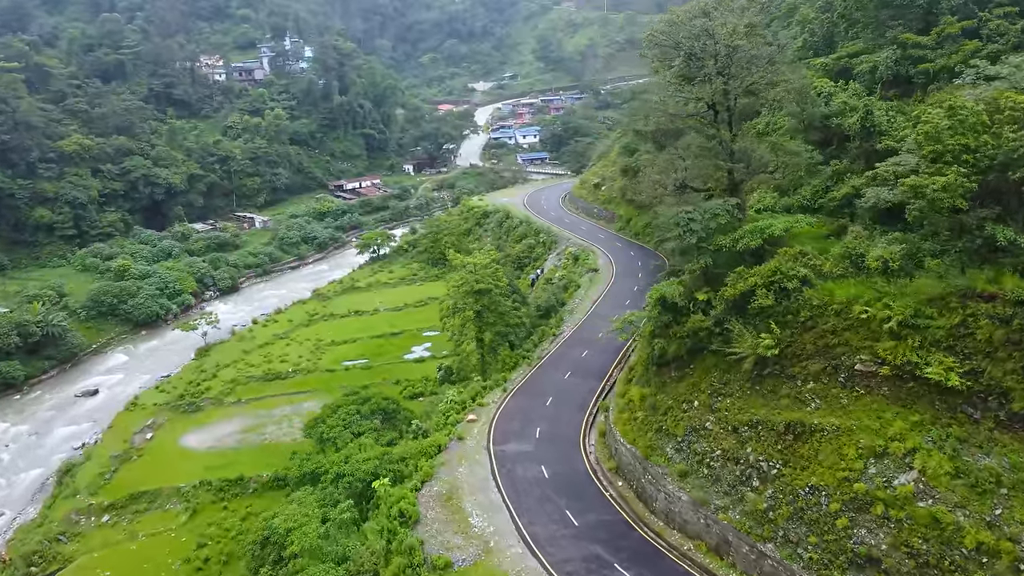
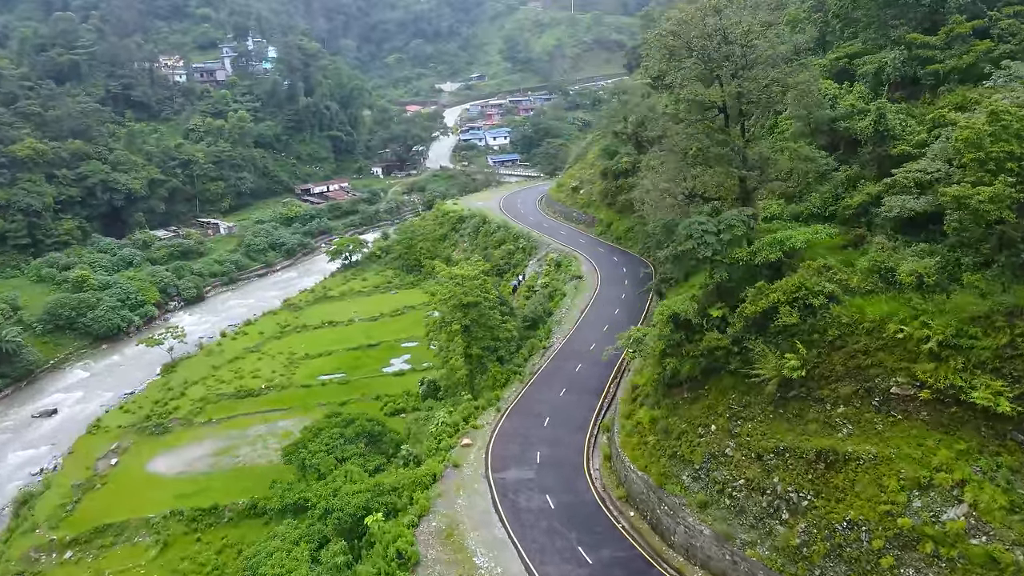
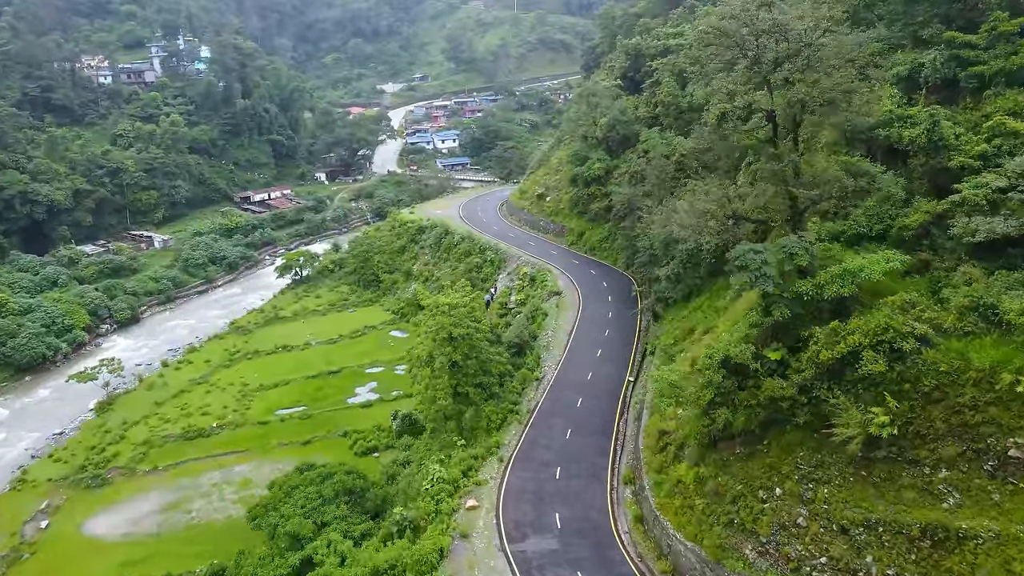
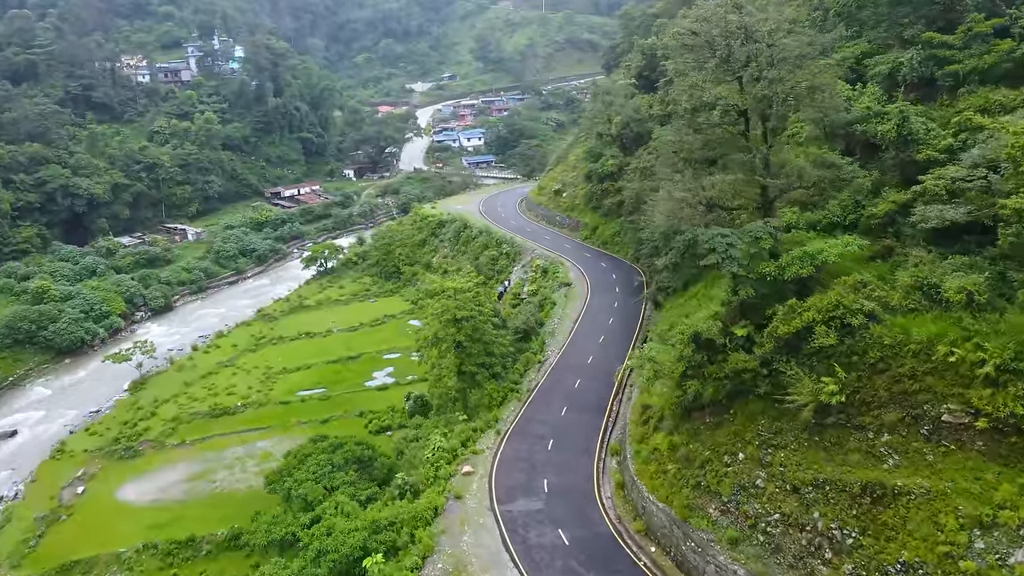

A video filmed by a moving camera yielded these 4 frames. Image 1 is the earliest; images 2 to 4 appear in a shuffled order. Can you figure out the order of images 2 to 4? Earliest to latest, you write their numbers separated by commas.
2, 4, 3
